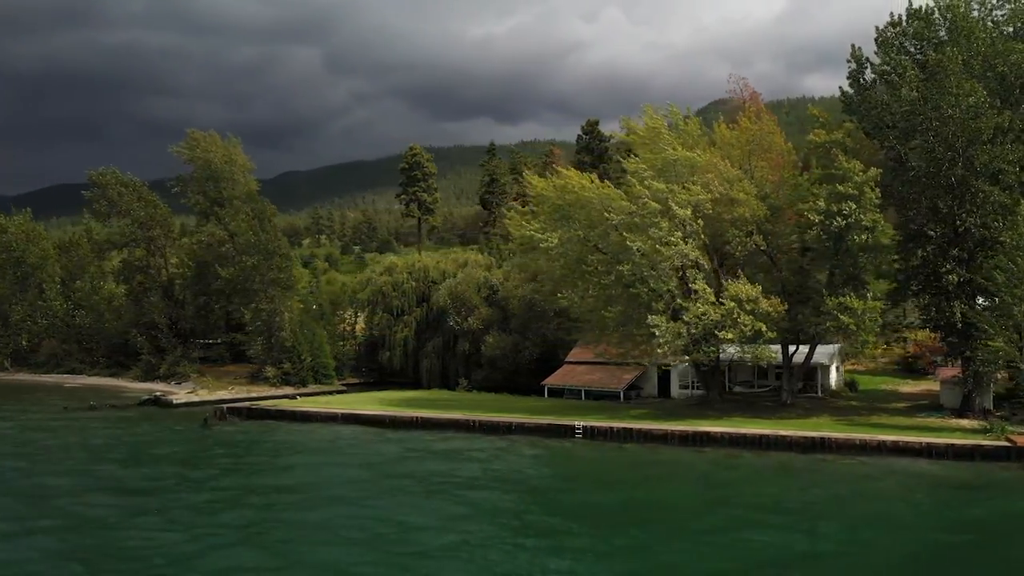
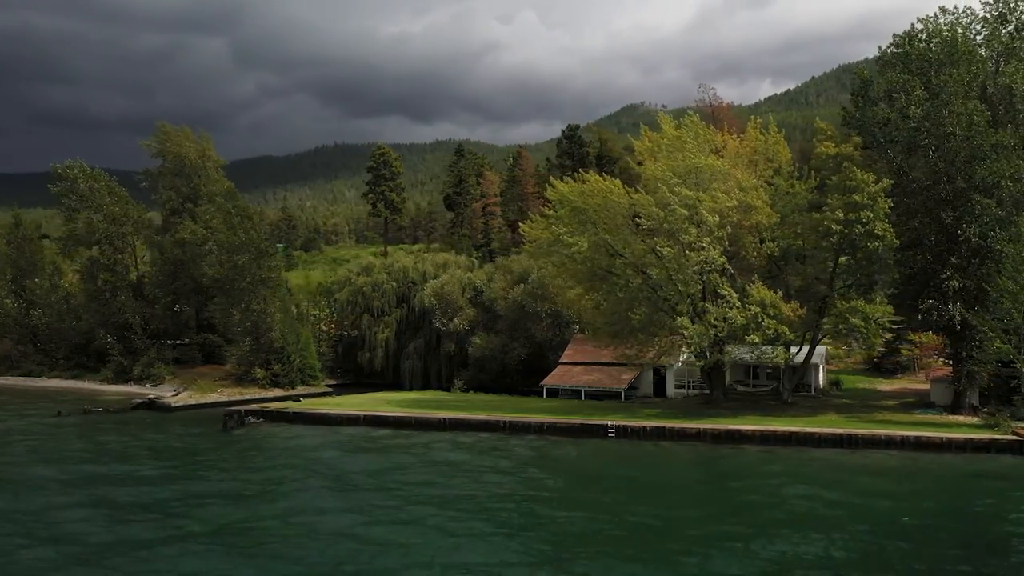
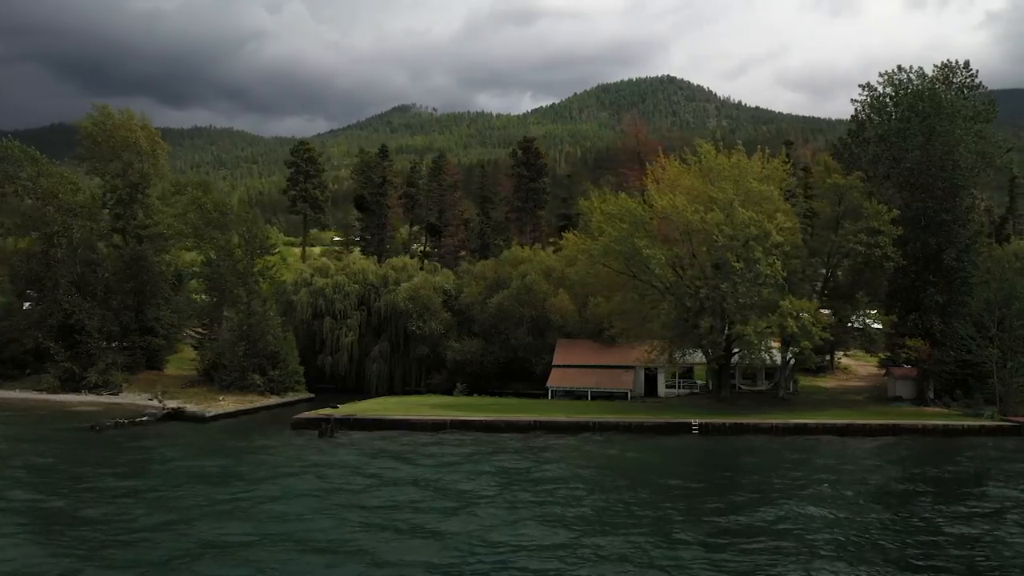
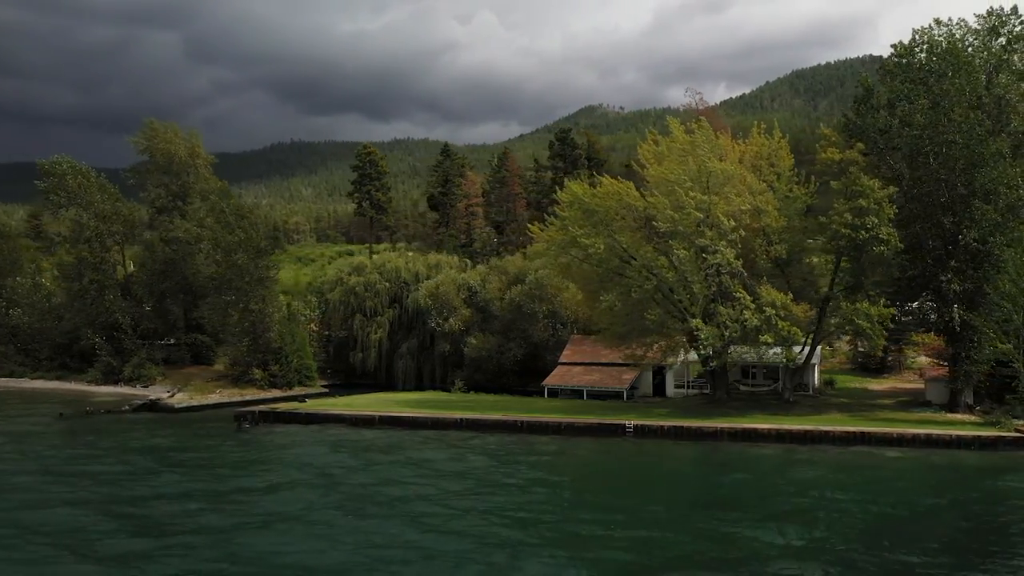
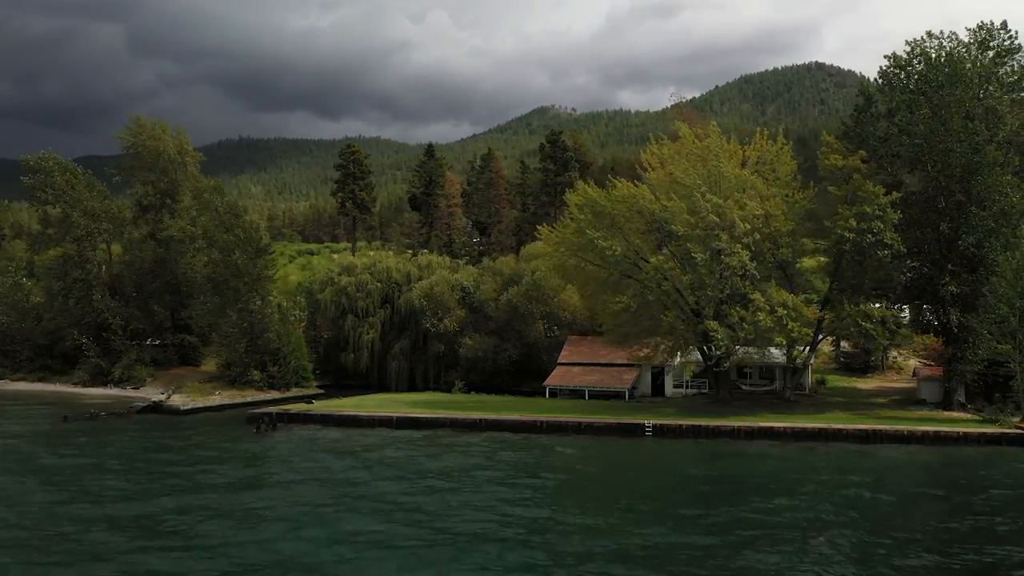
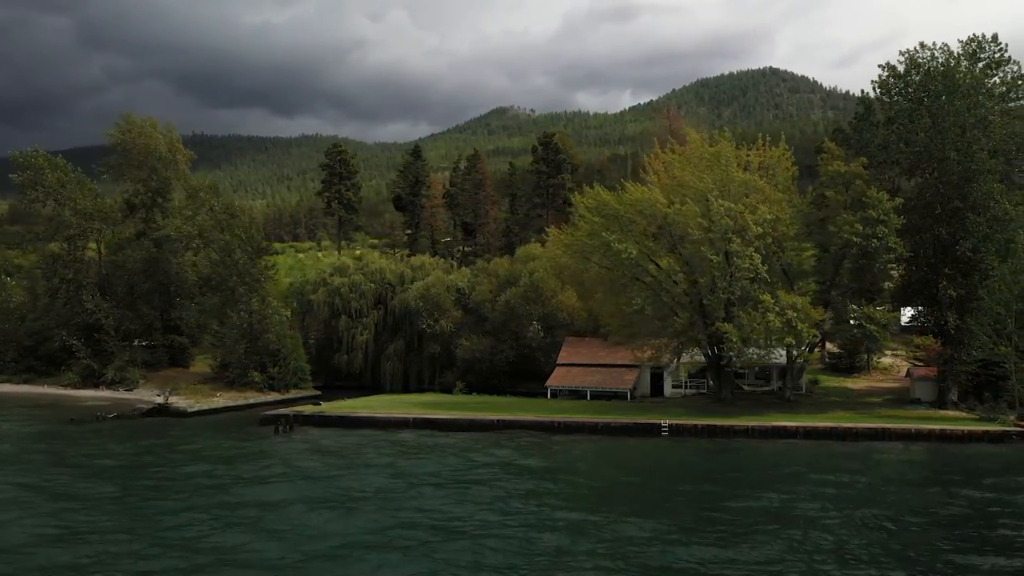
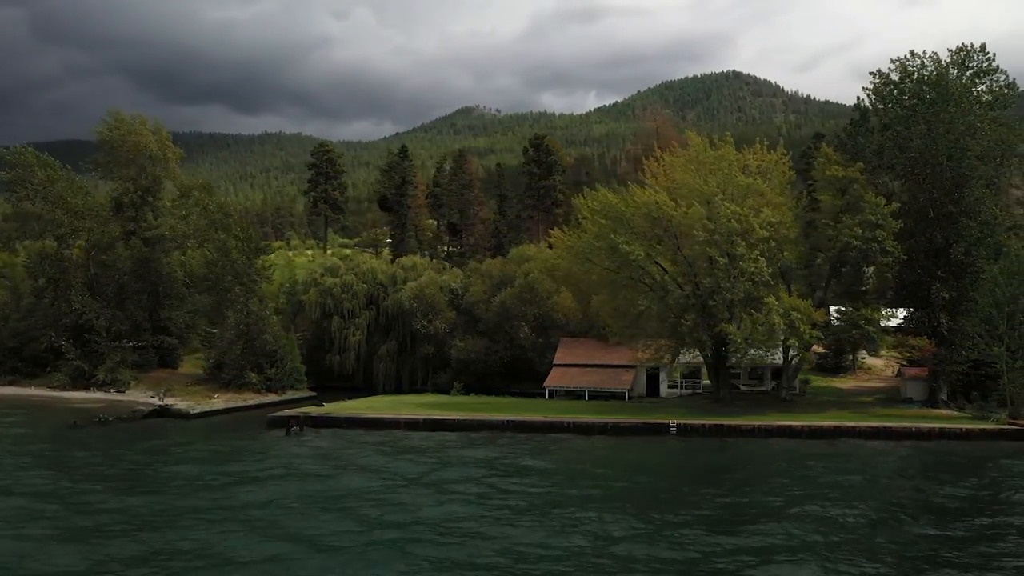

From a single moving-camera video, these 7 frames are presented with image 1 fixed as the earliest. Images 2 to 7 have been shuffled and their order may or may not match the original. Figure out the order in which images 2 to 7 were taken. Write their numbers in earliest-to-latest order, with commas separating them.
2, 4, 5, 6, 7, 3
